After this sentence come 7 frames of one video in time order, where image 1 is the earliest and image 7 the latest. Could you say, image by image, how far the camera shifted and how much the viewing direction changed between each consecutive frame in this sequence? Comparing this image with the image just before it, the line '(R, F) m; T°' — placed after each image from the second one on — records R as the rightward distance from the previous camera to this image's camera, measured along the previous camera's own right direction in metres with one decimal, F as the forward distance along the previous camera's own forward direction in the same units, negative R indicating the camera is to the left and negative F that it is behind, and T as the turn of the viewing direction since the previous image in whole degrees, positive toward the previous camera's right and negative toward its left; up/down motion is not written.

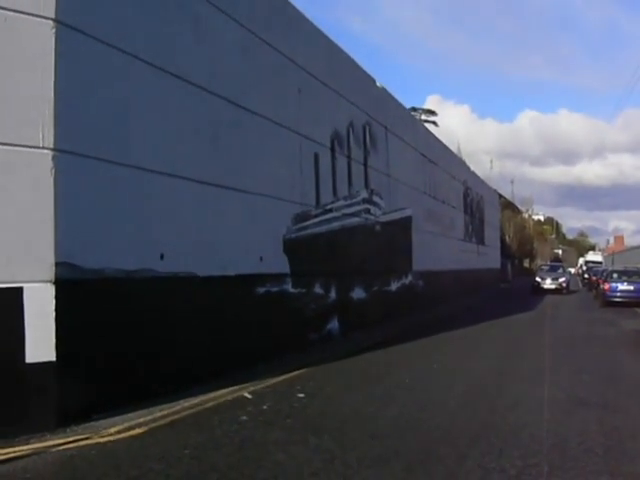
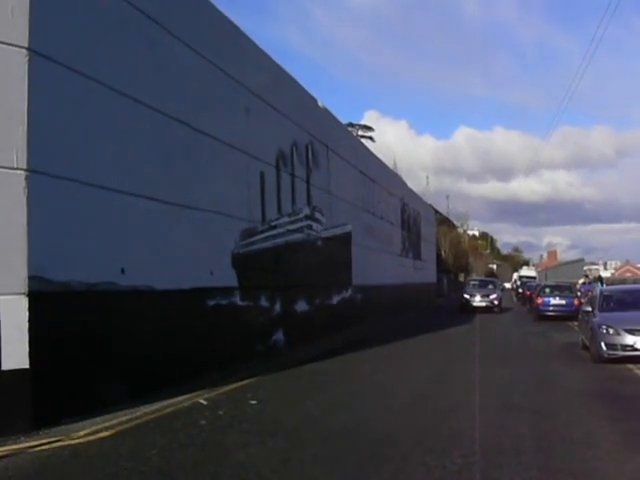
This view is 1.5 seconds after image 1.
(-0.2, -0.9) m; +4°
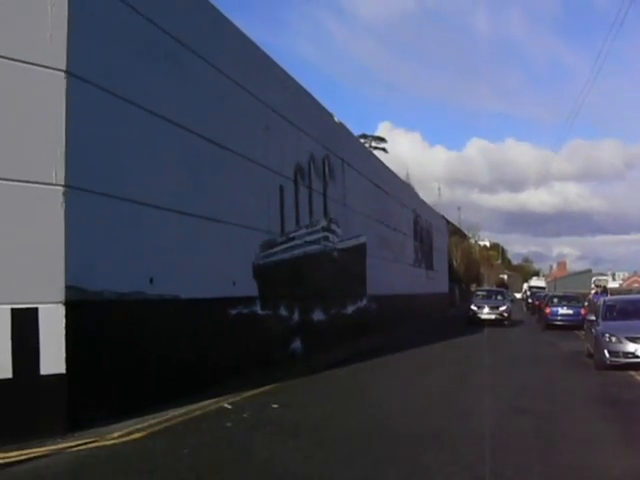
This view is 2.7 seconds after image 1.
(-0.1, -0.6) m; -1°
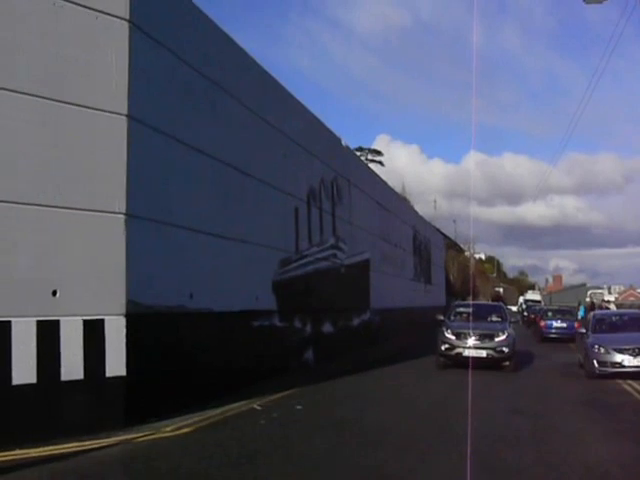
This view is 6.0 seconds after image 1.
(-0.4, -1.8) m; 0°
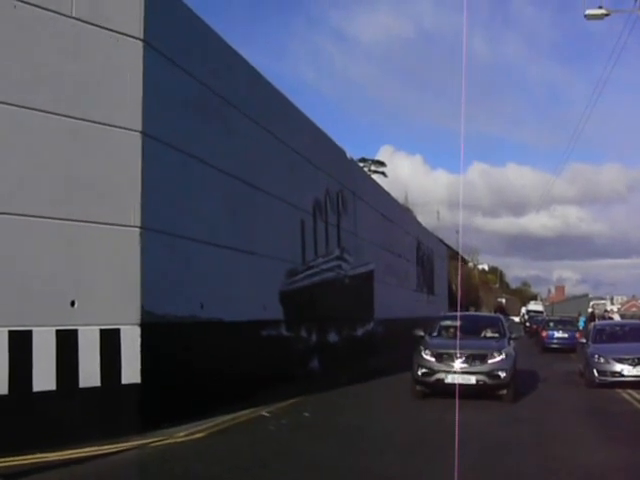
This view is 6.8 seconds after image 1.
(-0.1, -0.5) m; 0°
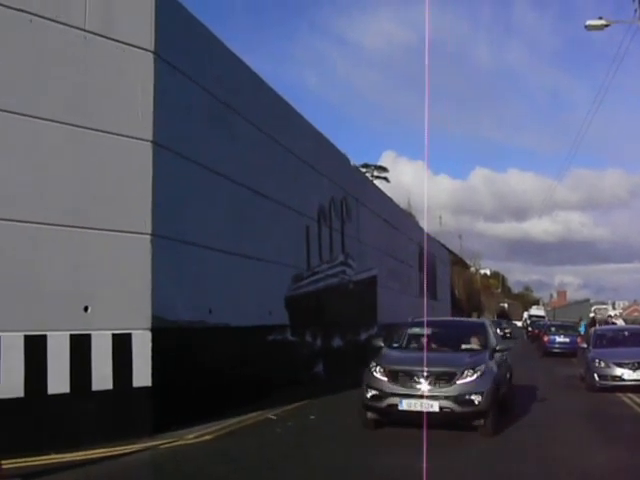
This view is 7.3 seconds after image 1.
(-0.1, -0.3) m; 0°
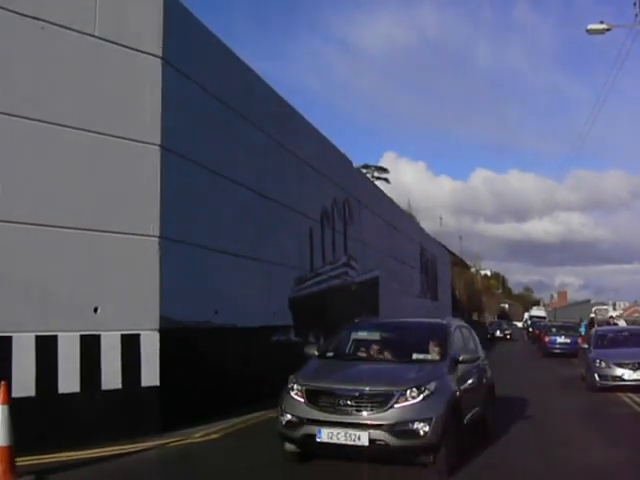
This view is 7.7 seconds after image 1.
(-0.1, -0.2) m; 0°
